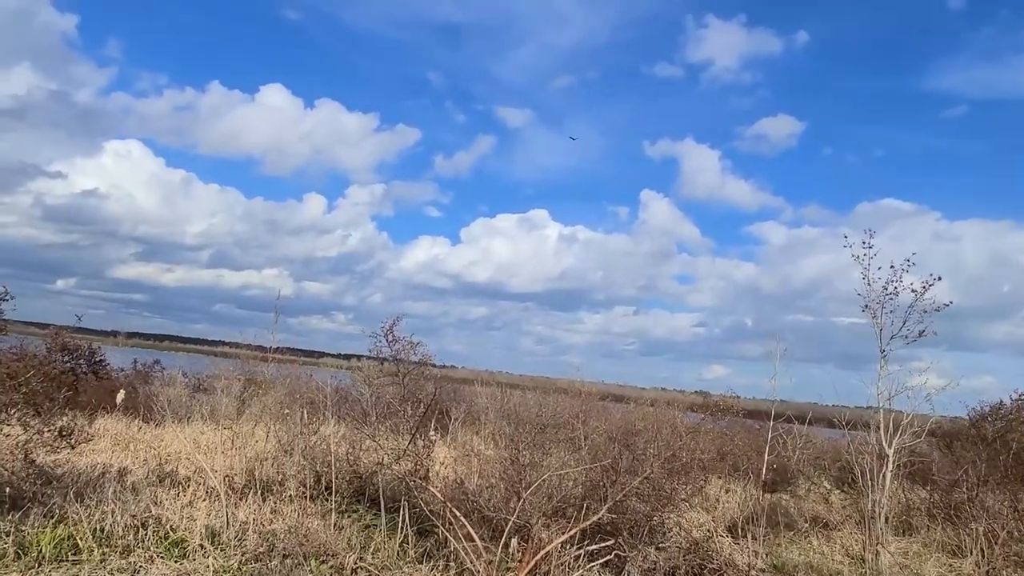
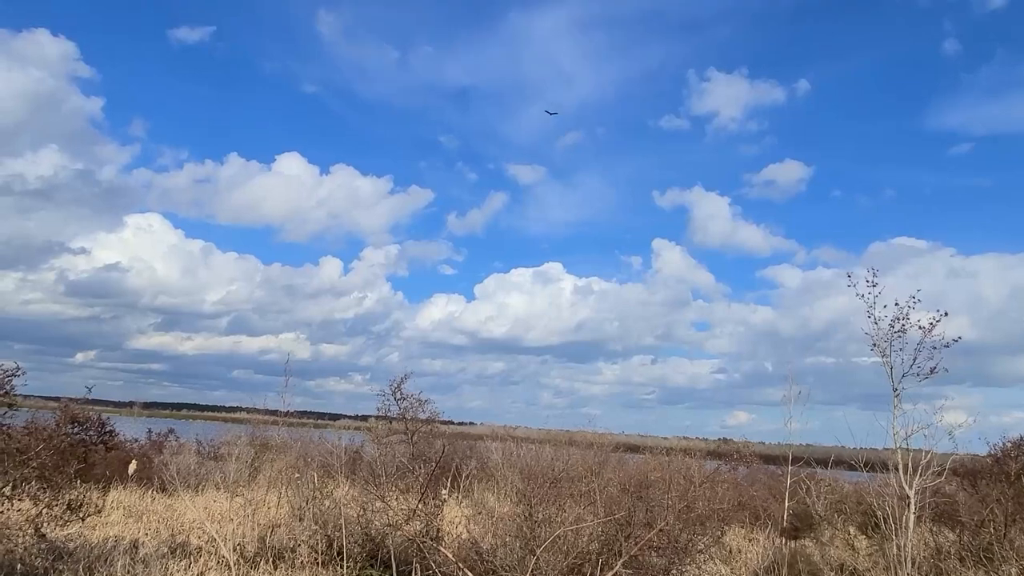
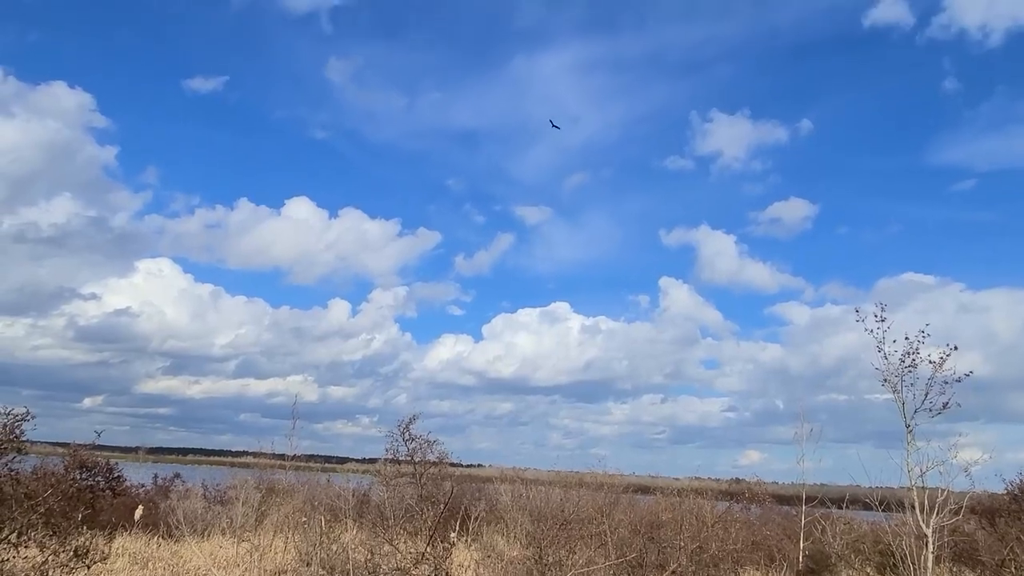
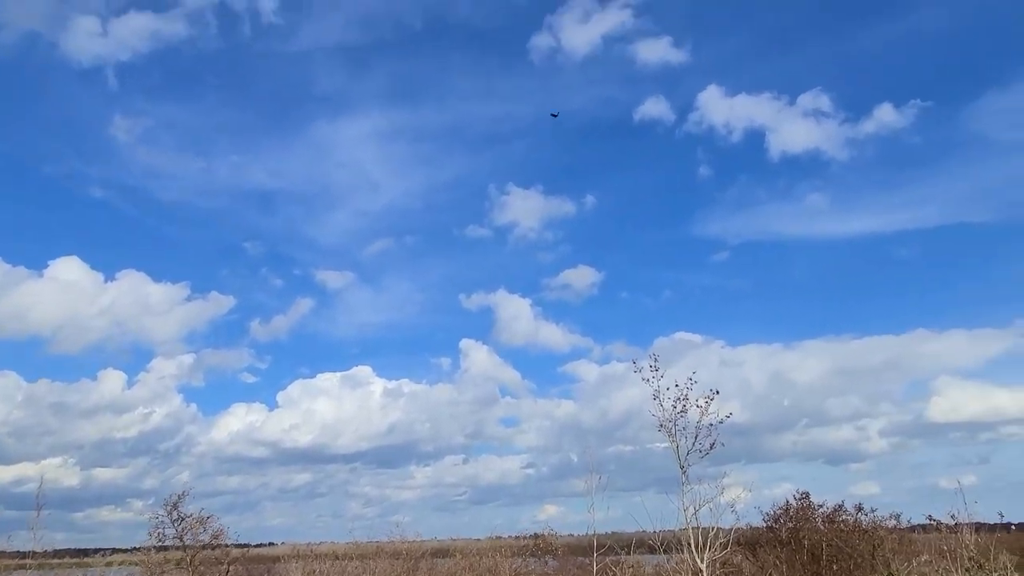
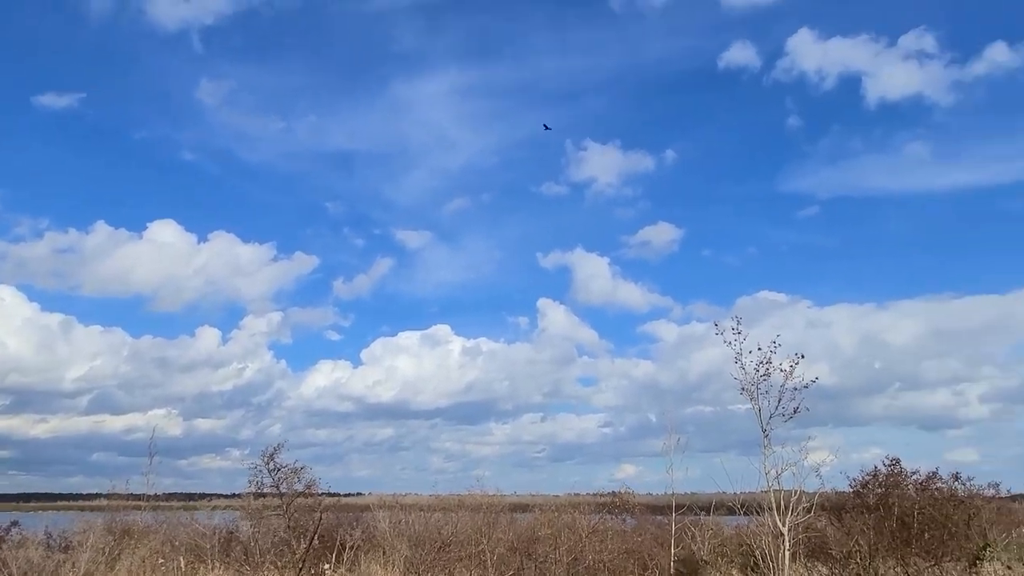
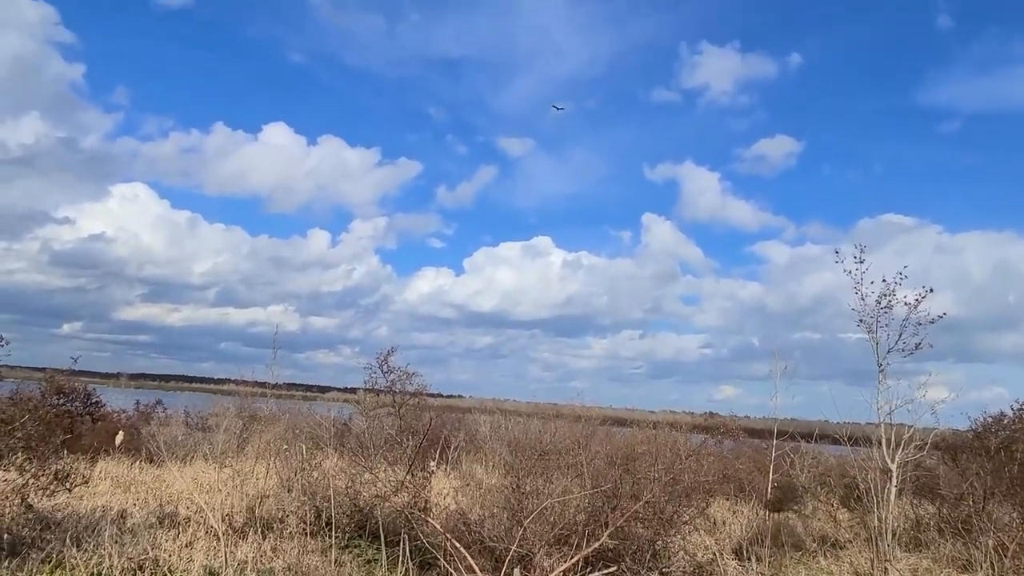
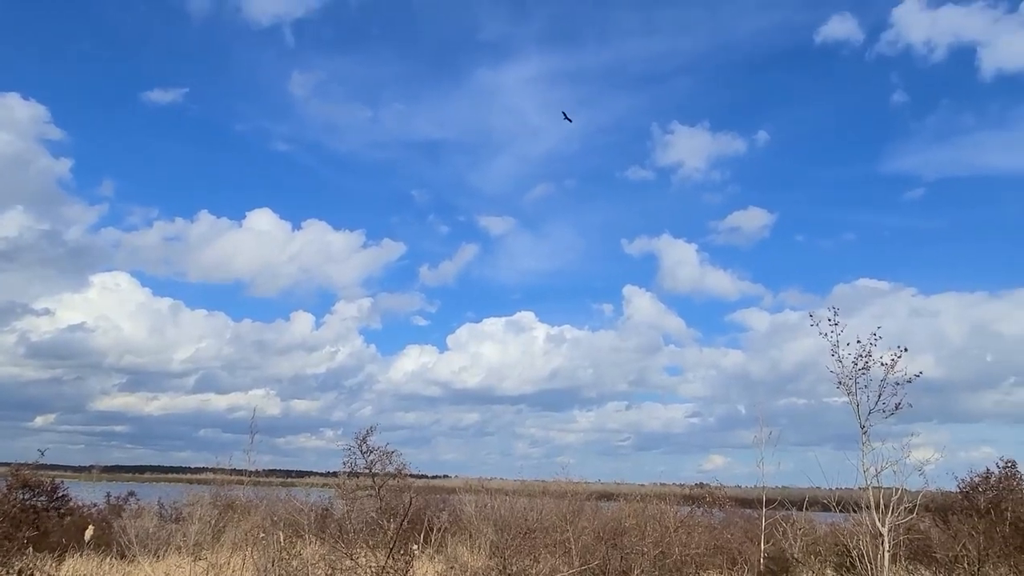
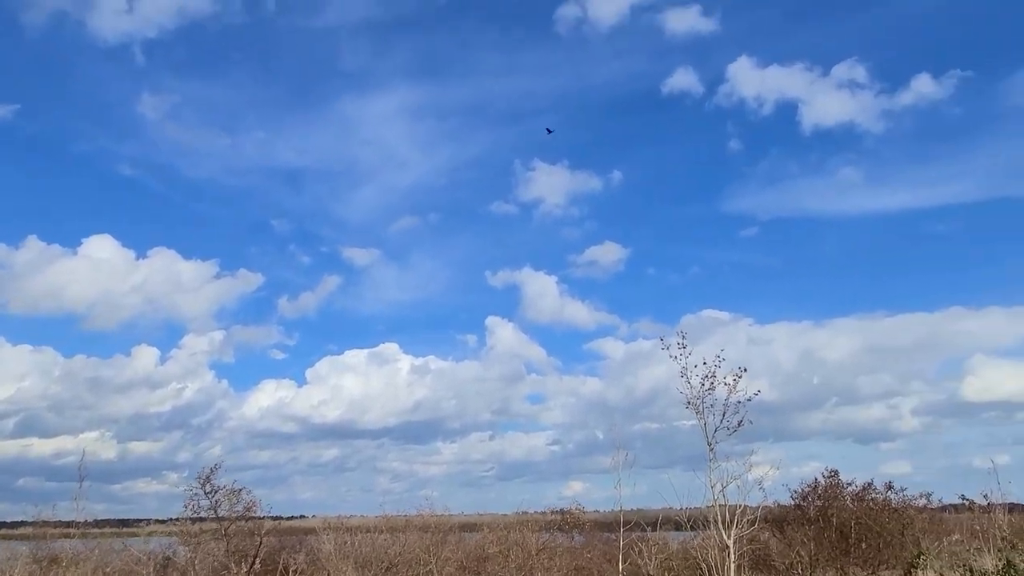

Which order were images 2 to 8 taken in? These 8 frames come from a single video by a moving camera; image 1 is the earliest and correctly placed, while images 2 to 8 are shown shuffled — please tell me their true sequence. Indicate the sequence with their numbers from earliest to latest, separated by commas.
6, 2, 3, 7, 5, 8, 4
